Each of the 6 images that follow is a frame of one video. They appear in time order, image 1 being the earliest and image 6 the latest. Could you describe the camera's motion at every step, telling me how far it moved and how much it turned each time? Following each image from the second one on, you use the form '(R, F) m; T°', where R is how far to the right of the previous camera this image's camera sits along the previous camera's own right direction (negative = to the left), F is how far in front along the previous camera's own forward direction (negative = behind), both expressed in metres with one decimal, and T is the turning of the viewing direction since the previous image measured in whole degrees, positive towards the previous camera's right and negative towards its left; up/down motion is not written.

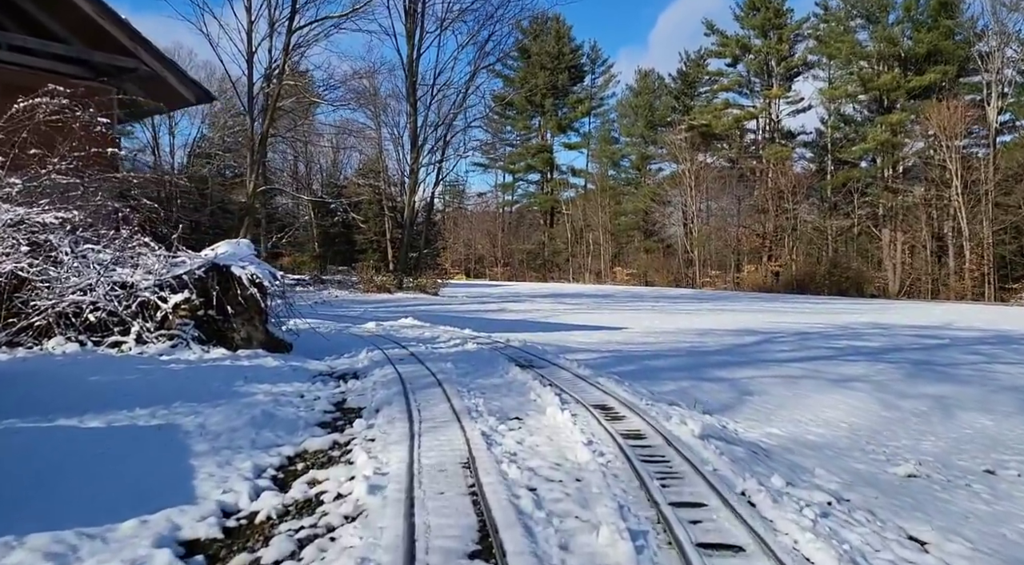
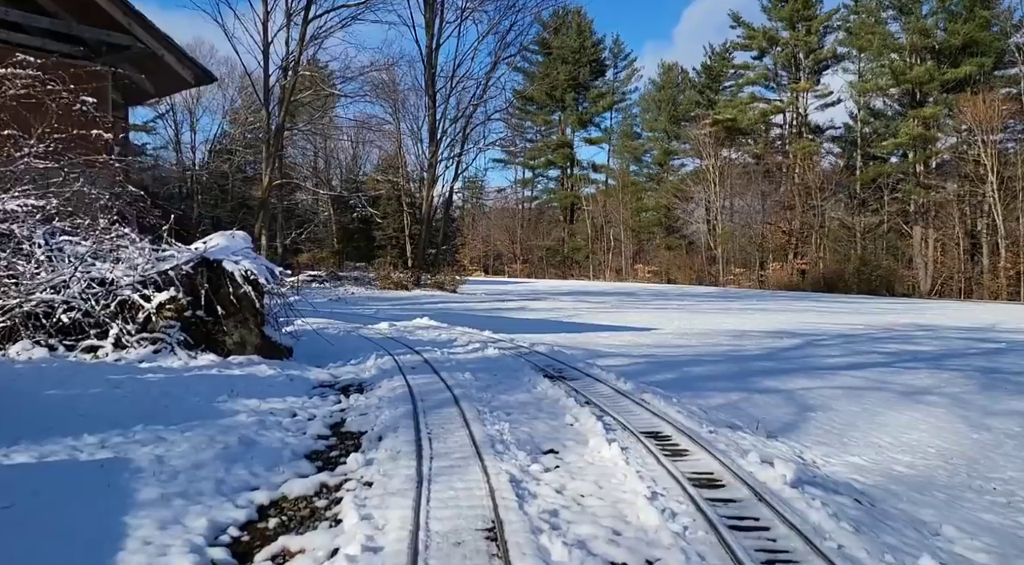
(-0.1, +1.0) m; -2°
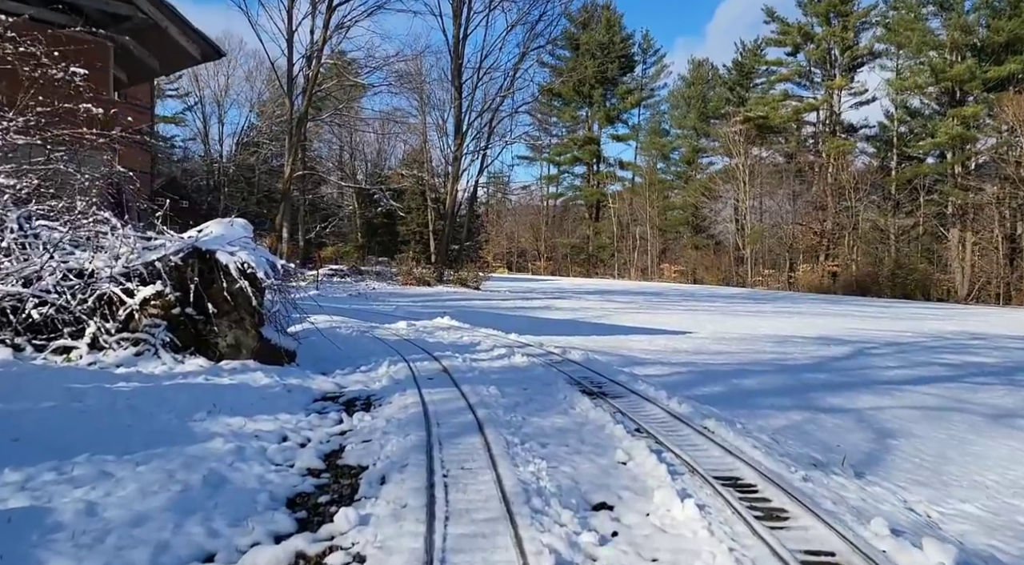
(-0.1, +1.0) m; -2°
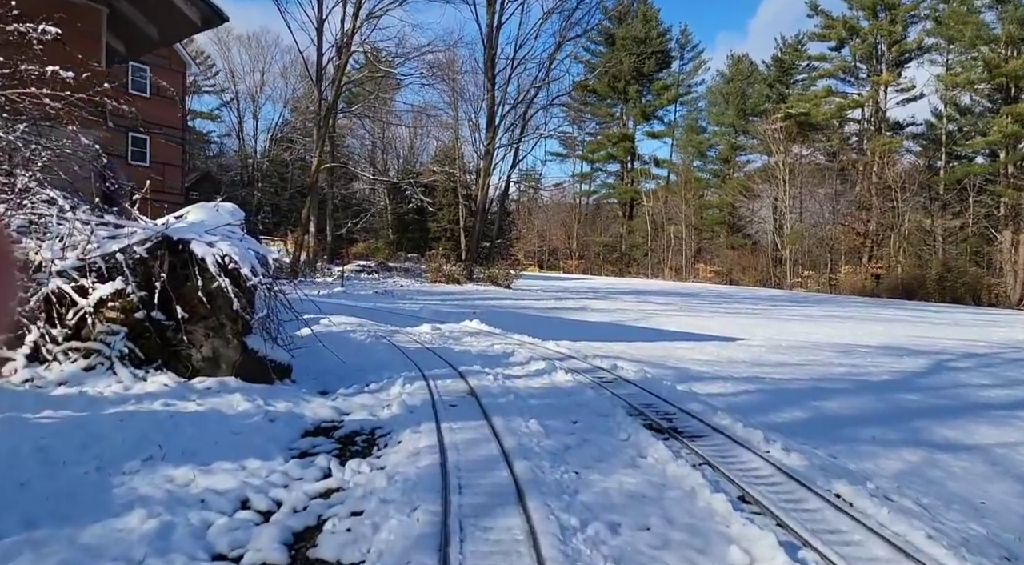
(-0.1, +1.3) m; -3°
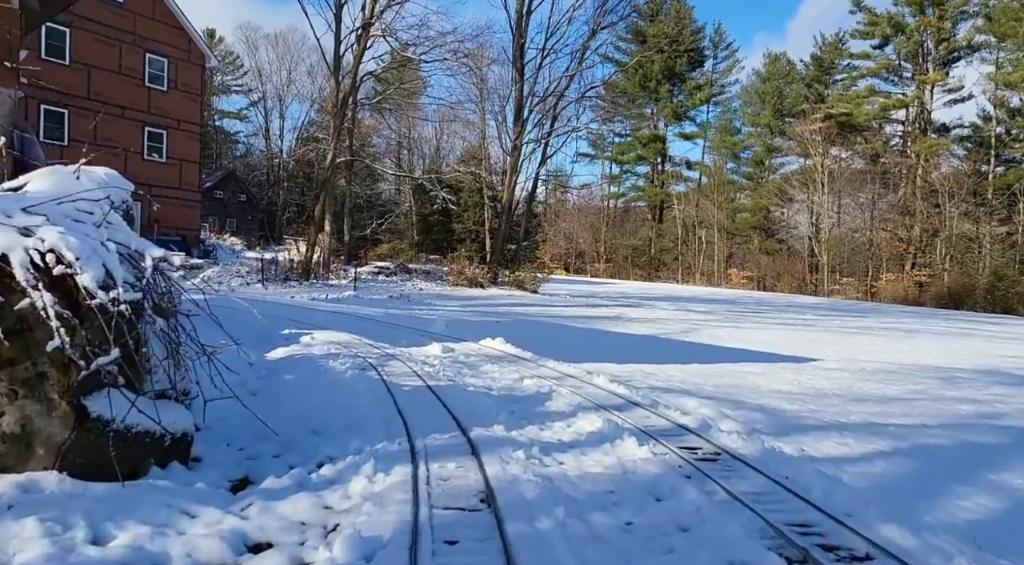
(-0.1, +2.3) m; -2°
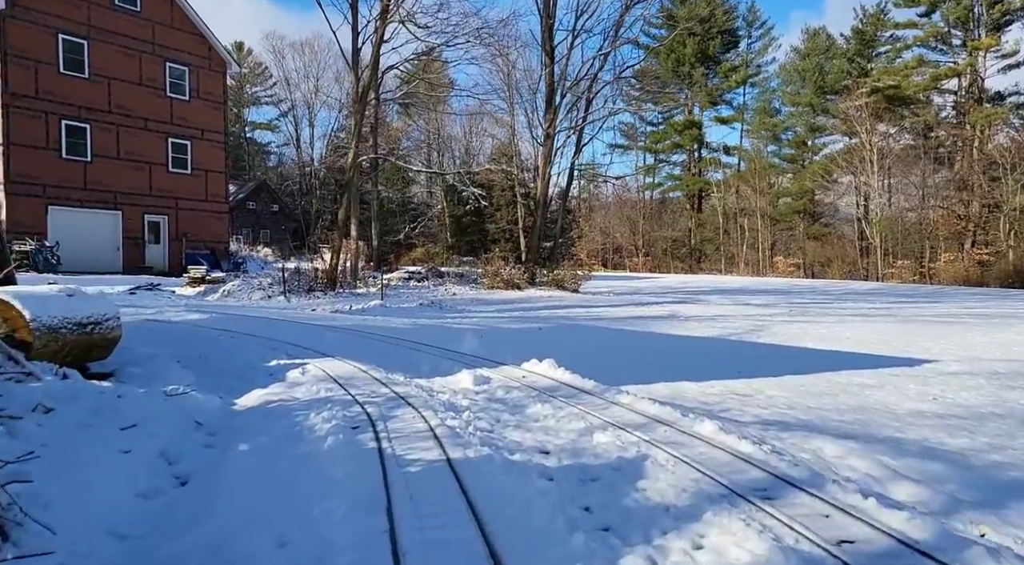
(-0.1, +2.1) m; -3°
